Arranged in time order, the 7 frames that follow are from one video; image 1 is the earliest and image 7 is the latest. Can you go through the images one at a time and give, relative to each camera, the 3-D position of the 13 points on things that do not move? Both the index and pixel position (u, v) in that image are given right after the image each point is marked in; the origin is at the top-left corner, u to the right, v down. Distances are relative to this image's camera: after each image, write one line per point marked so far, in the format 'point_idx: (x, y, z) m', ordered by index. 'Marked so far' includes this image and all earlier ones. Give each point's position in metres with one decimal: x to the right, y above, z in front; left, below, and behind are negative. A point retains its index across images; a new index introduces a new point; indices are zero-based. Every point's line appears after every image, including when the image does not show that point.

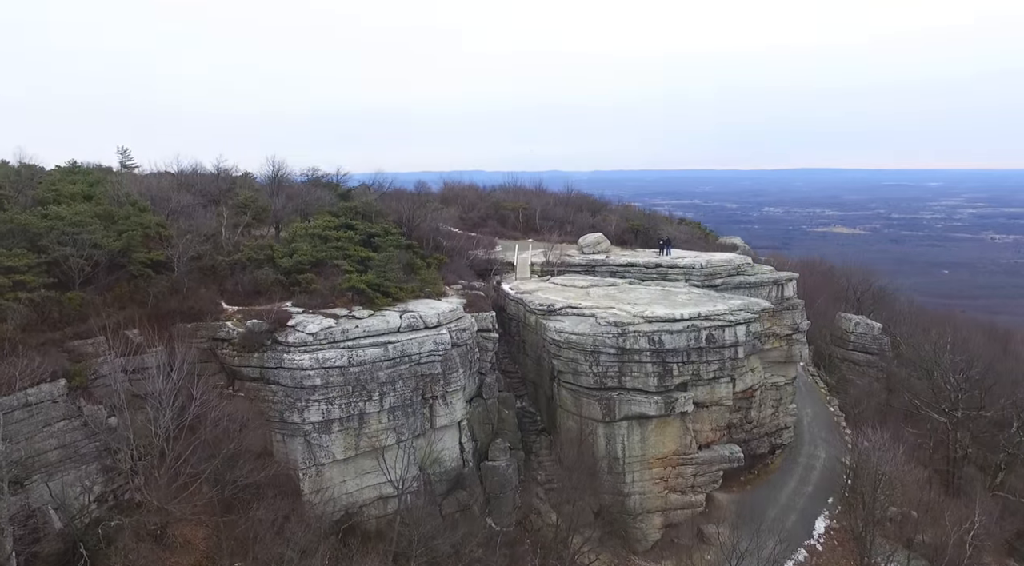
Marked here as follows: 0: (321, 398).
0: (-4.0, -2.4, +15.5) m
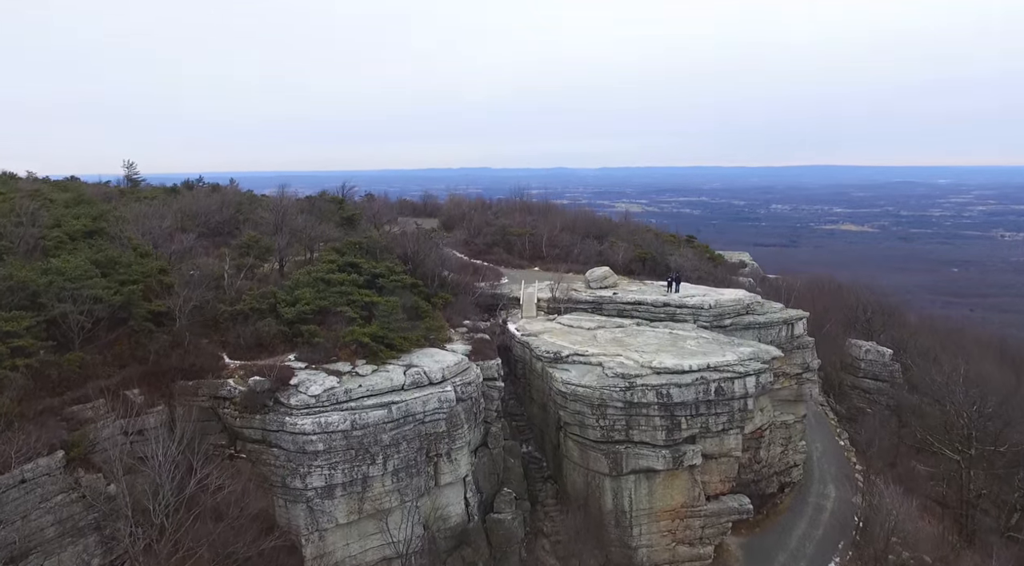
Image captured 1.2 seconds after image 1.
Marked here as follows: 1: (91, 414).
0: (-3.9, -3.7, +15.3) m
1: (-8.2, -2.6, +14.6) m
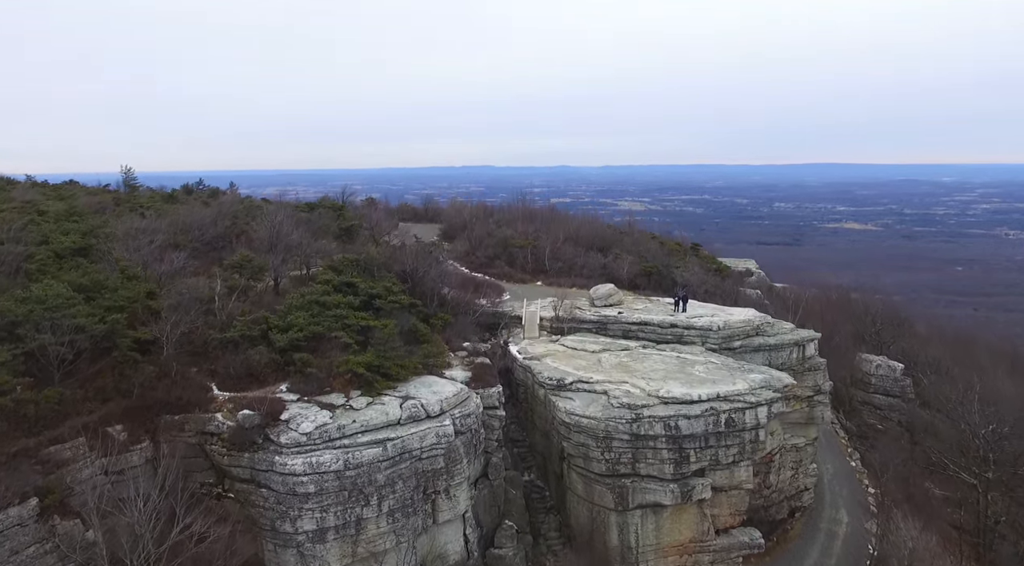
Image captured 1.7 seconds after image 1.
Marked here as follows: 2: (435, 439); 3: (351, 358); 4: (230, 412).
0: (-3.8, -4.3, +14.5) m
1: (-8.2, -3.2, +13.9) m
2: (-1.6, -3.3, +15.8) m
3: (-3.7, -1.7, +17.2) m
4: (-6.0, -2.7, +15.8) m
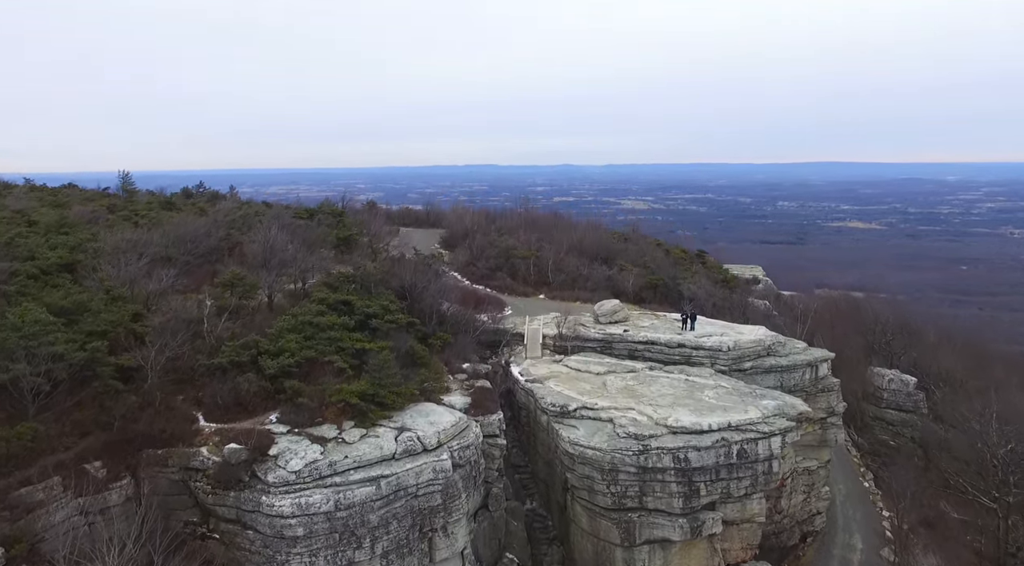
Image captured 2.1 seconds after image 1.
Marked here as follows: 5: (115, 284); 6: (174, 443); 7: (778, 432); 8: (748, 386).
0: (-3.8, -4.9, +13.7) m
1: (-8.2, -3.7, +13.1) m
2: (-1.6, -3.8, +15.0) m
3: (-3.7, -2.3, +16.4) m
4: (-5.9, -3.3, +15.0) m
5: (-10.4, 0.0, +19.6) m
6: (-6.8, -3.2, +15.0) m
7: (+6.1, -3.4, +17.1) m
8: (+6.1, -2.7, +19.2) m
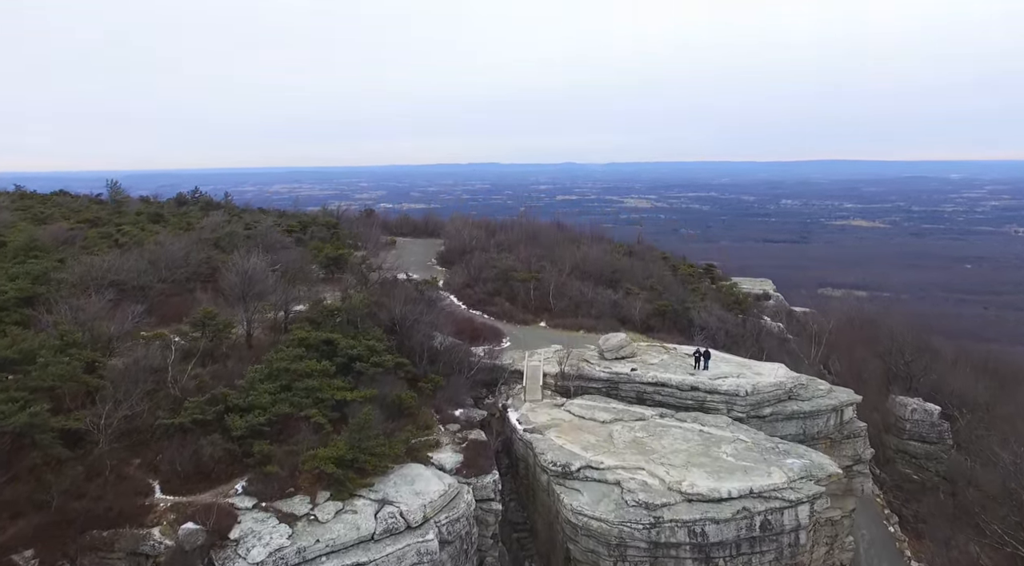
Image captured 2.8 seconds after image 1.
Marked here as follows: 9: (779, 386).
0: (-3.9, -5.9, +11.9) m
1: (-8.3, -4.8, +11.3) m
2: (-1.7, -4.8, +13.2) m
3: (-3.8, -3.3, +14.6) m
4: (-6.0, -4.3, +13.2) m
5: (-10.5, -1.0, +17.9) m
6: (-6.9, -4.2, +13.2) m
7: (+6.0, -4.4, +15.2) m
8: (+6.0, -3.7, +17.4) m
9: (+7.0, -2.7, +19.7) m
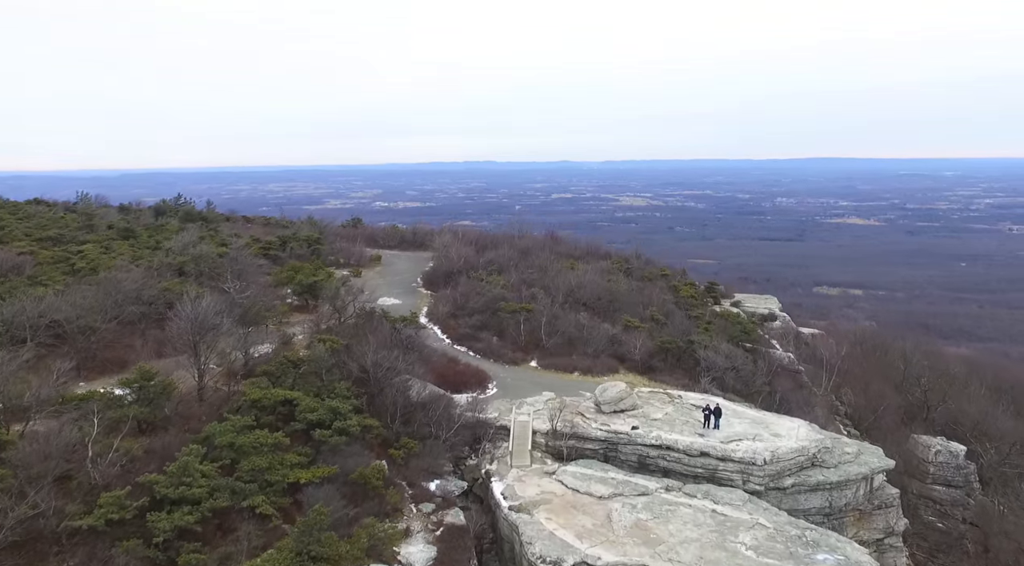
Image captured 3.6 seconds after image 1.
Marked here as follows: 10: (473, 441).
0: (-4.2, -7.1, +9.4) m
1: (-8.6, -6.0, +8.8) m
2: (-2.0, -6.1, +10.7) m
3: (-4.1, -4.5, +12.1) m
4: (-6.3, -5.5, +10.6) m
5: (-10.8, -2.3, +15.3) m
6: (-7.2, -5.4, +10.7) m
7: (+5.6, -5.6, +12.8) m
8: (+5.6, -4.8, +14.9) m
9: (+6.7, -3.9, +17.3) m
10: (-1.1, -4.2, +19.7) m
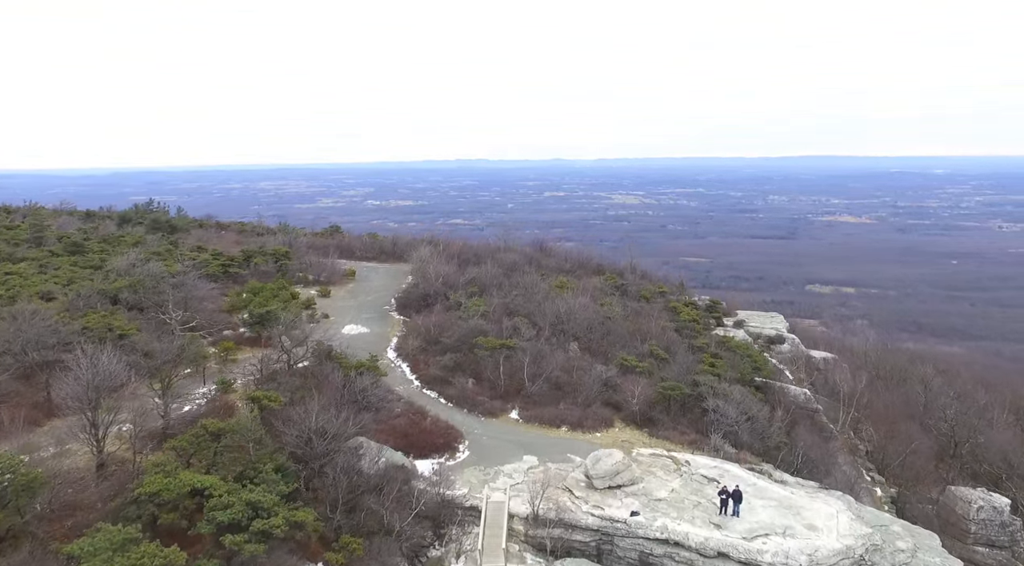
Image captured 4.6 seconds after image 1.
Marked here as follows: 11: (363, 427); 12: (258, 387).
0: (-4.7, -8.2, +5.7) m
1: (-9.1, -7.1, +5.1) m
2: (-2.5, -7.1, +7.0) m
3: (-4.6, -5.6, +8.4) m
4: (-6.9, -6.6, +6.9) m
5: (-11.4, -3.4, +11.5) m
6: (-7.7, -6.5, +7.0) m
7: (+5.1, -6.7, +9.2) m
8: (+5.1, -5.9, +11.4) m
9: (+6.1, -4.9, +13.7) m
10: (-1.7, -5.3, +16.0) m
11: (-3.5, -3.3, +18.1) m
12: (-6.8, -2.6, +20.2) m
